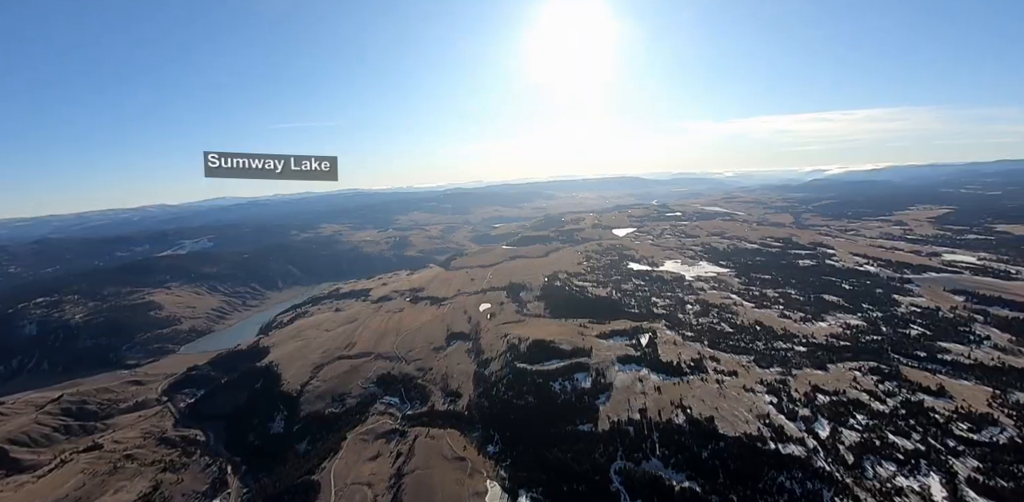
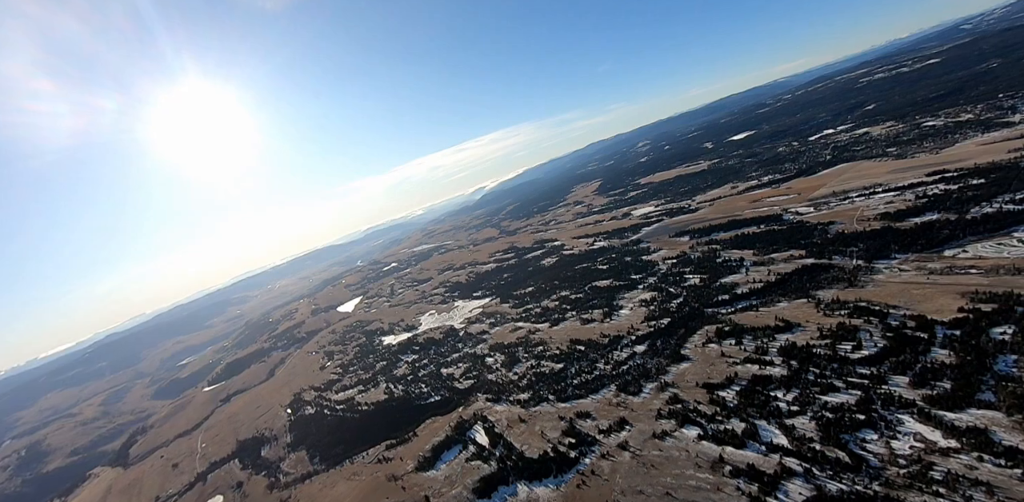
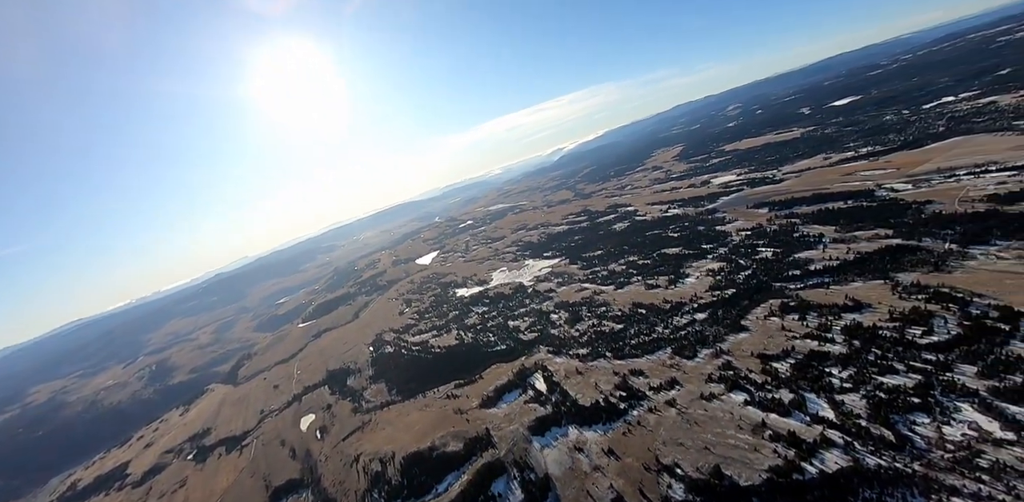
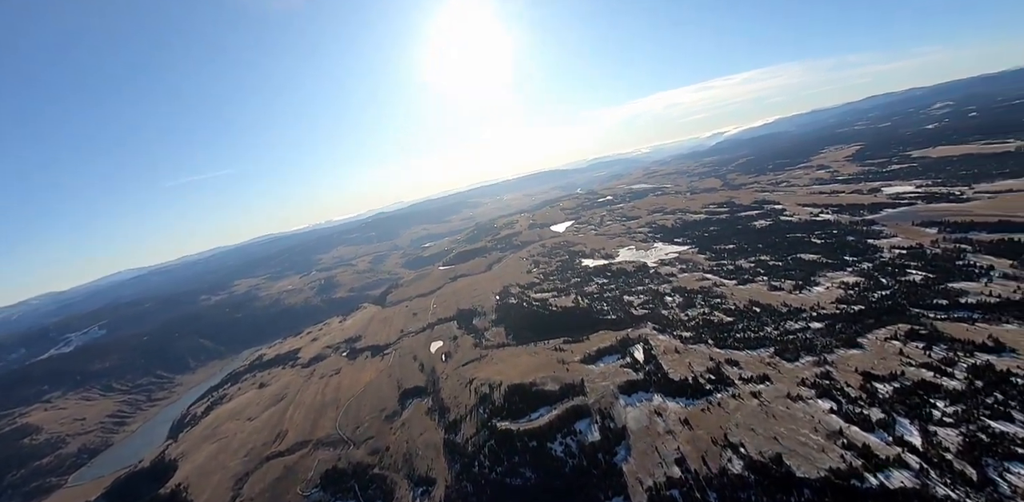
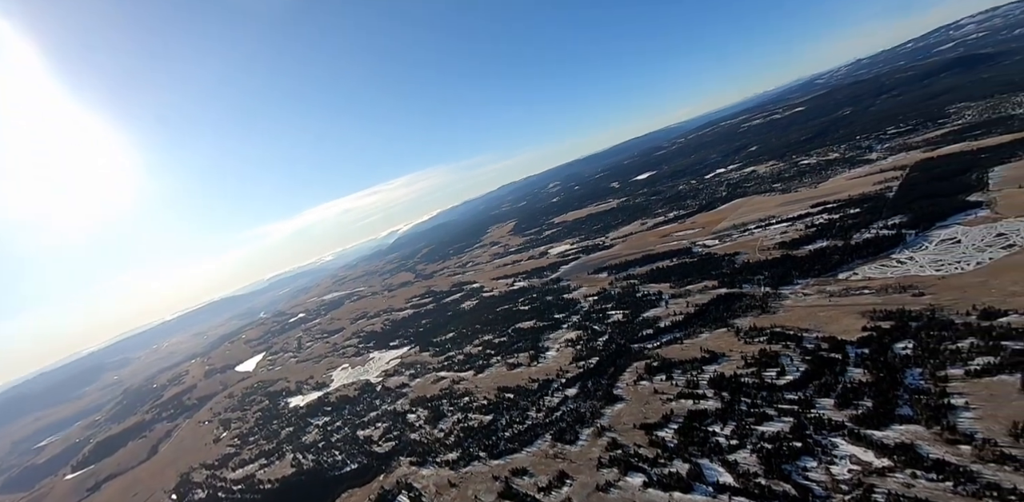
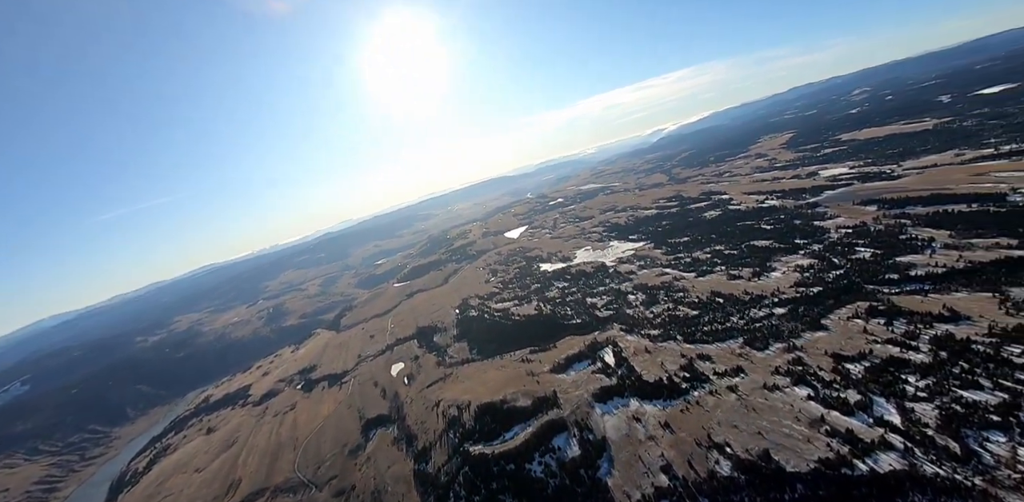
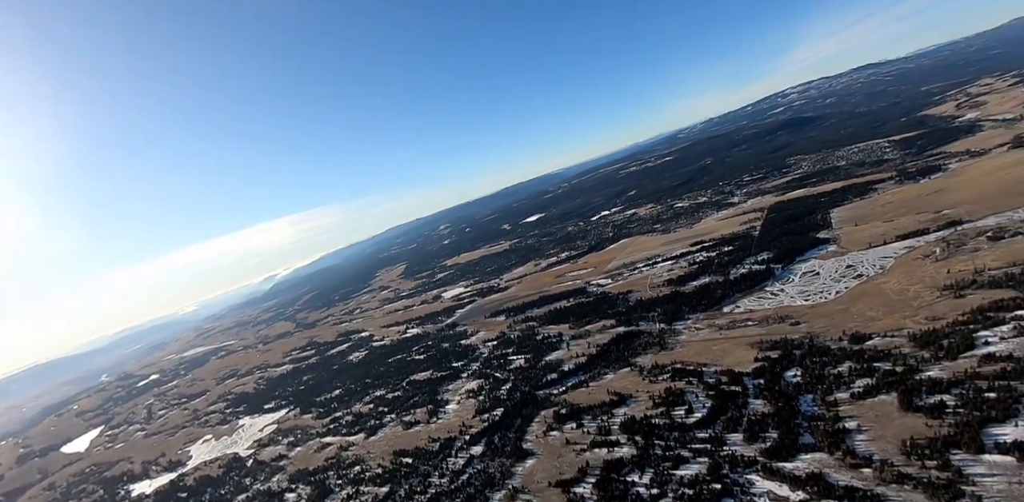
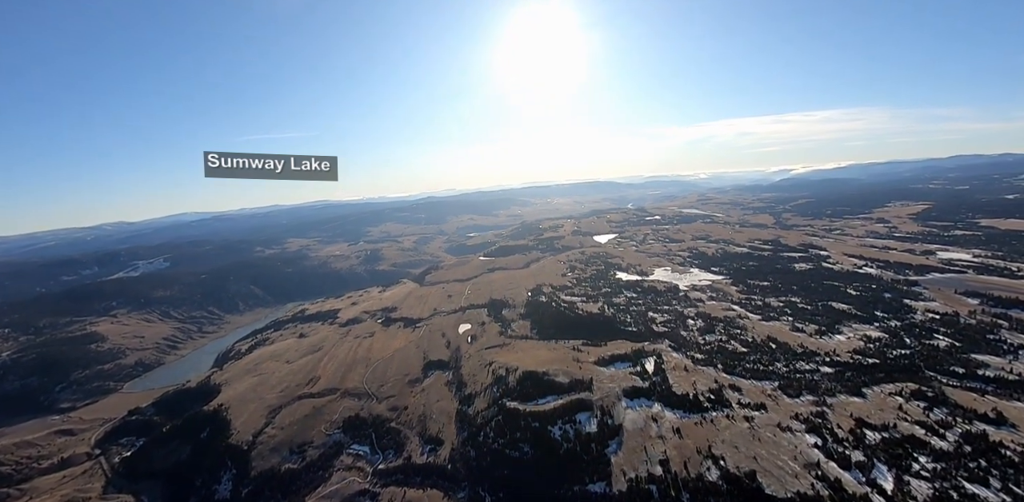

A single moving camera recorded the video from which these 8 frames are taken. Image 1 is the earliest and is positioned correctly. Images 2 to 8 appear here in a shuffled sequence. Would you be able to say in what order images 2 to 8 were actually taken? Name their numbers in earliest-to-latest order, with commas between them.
8, 4, 6, 3, 2, 5, 7
